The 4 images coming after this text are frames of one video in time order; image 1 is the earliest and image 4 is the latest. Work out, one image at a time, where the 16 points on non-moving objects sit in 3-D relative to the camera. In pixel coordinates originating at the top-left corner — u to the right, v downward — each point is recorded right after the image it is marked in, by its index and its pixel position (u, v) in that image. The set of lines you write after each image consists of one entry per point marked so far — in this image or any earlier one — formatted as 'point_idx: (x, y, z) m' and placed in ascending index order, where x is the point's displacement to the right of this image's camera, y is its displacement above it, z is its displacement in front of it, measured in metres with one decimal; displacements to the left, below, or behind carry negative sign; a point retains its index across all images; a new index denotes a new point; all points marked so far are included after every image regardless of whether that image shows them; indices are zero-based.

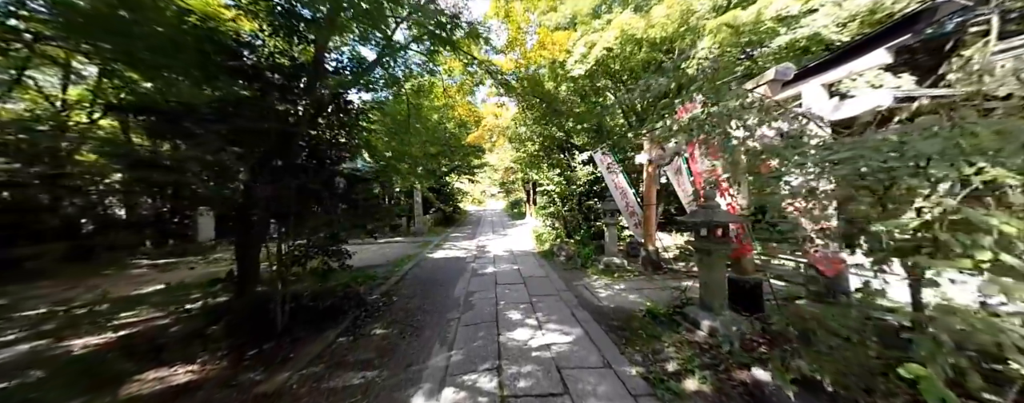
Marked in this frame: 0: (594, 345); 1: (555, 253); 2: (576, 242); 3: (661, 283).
0: (+0.7, -1.2, +2.5) m
1: (+0.9, -1.1, +5.9) m
2: (+1.4, -0.9, +6.4) m
3: (+2.1, -1.1, +4.0) m
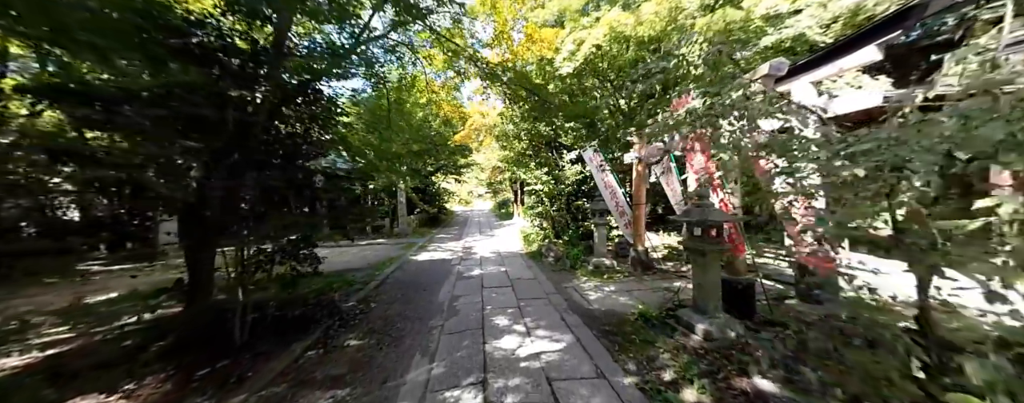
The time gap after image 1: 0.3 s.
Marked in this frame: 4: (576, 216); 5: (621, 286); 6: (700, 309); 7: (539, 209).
0: (+0.6, -1.2, +2.3) m
1: (+0.6, -1.1, +5.8) m
2: (+1.1, -0.9, +6.2) m
3: (+1.9, -1.1, +3.9) m
4: (+1.4, -0.3, +6.3) m
5: (+1.5, -1.1, +3.9) m
6: (+1.7, -1.0, +2.6) m
7: (+0.6, -0.2, +6.8) m
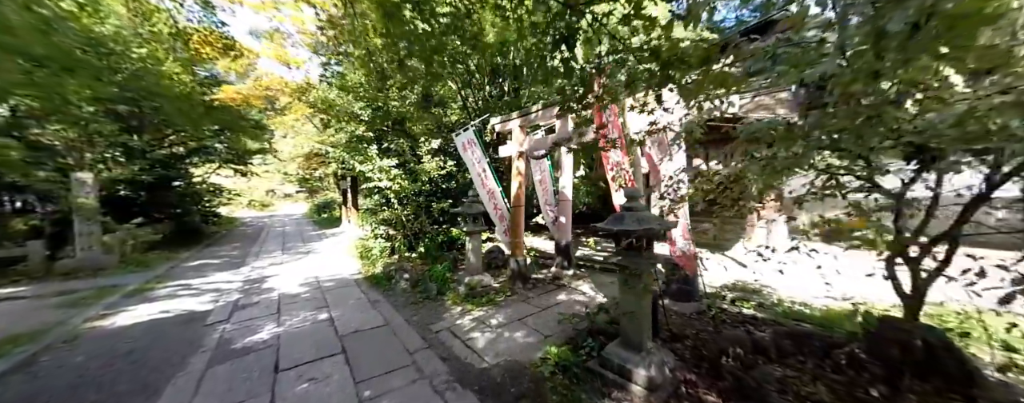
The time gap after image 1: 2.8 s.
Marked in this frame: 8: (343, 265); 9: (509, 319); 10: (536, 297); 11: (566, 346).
0: (0.0, -1.2, +1.2) m
1: (-1.7, -1.1, +4.1) m
2: (-1.5, -0.9, +4.8) m
3: (+0.3, -1.1, +3.2) m
4: (-1.4, -0.3, +5.0) m
5: (0.0, -1.2, +3.0) m
6: (+0.8, -1.0, +2.0) m
7: (-2.3, -0.2, +5.1) m
8: (-3.0, -1.1, +5.1) m
9: (0.0, -1.2, +2.9) m
10: (+0.3, -1.1, +3.4) m
11: (+0.4, -1.2, +2.3) m
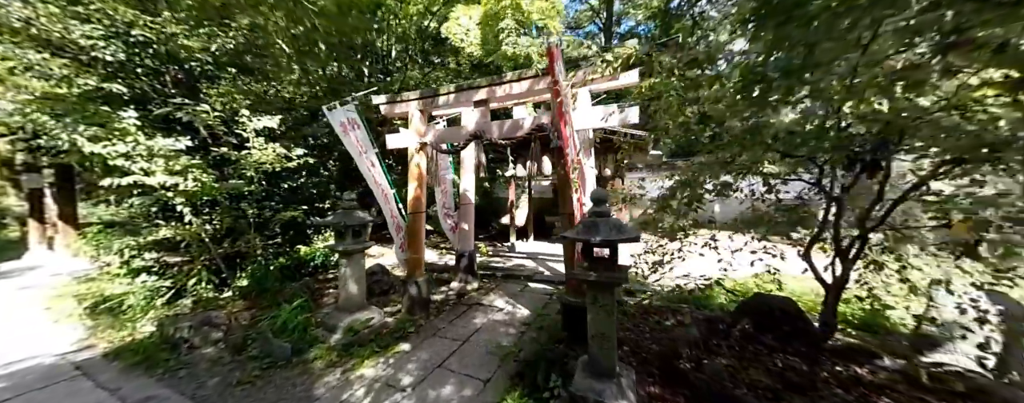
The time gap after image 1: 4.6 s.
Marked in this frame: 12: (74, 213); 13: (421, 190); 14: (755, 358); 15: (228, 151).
0: (+0.2, -1.3, +0.6) m
1: (-2.7, -1.2, +2.4) m
2: (-2.9, -1.0, +3.1) m
3: (-0.5, -1.2, +2.5) m
4: (-2.8, -0.4, +3.3) m
5: (-0.7, -1.2, +2.1) m
6: (+0.5, -1.0, +1.7) m
7: (-3.7, -0.3, +2.9) m
8: (-4.3, -1.2, +2.6) m
9: (-0.6, -1.2, +2.1) m
10: (-0.6, -1.2, +2.7) m
11: (+0.1, -1.2, +1.8) m
12: (-8.0, -0.1, +5.2) m
13: (-0.9, +0.1, +2.9) m
14: (+1.6, -1.0, +1.9) m
15: (-3.0, +0.5, +3.0) m
